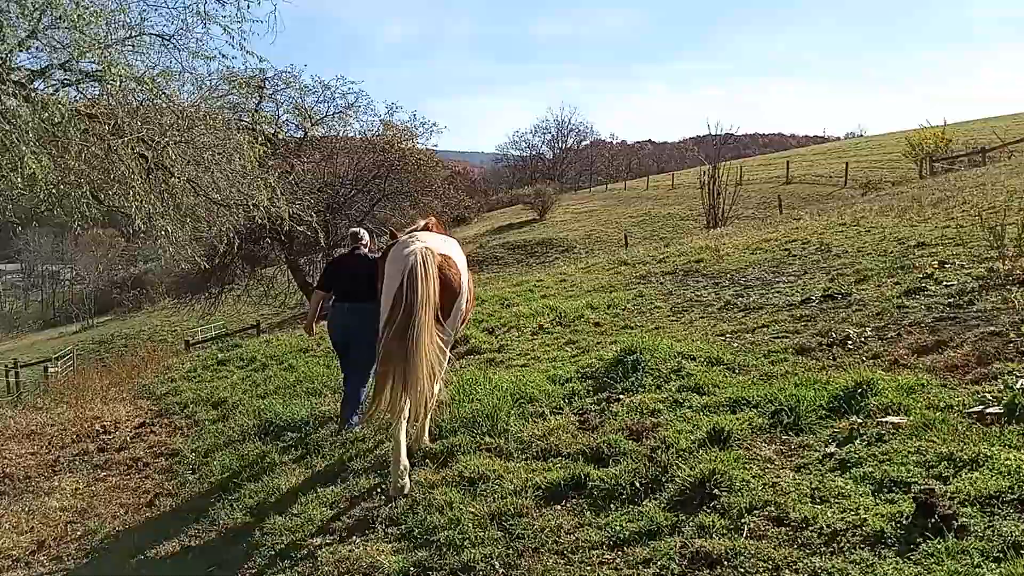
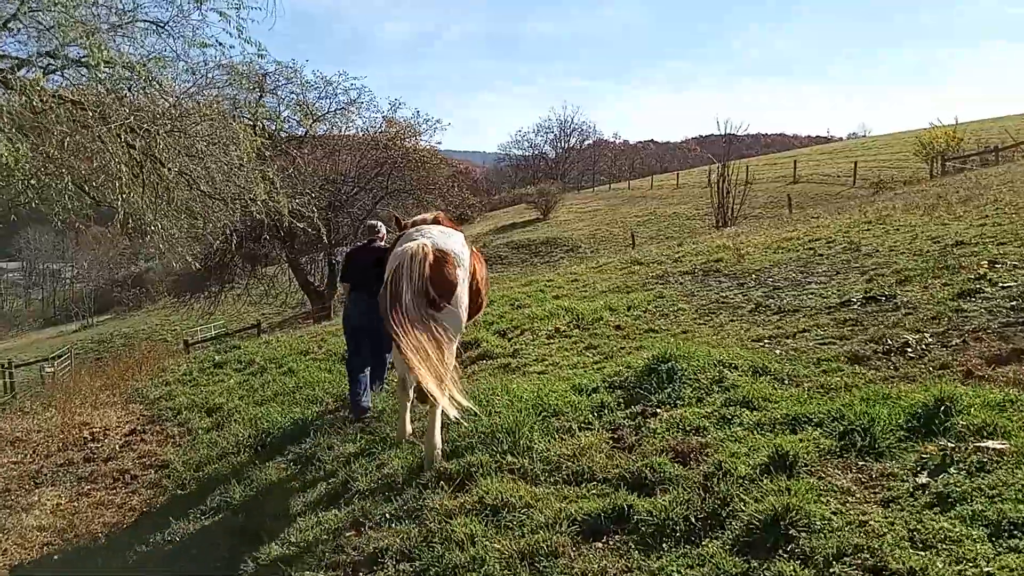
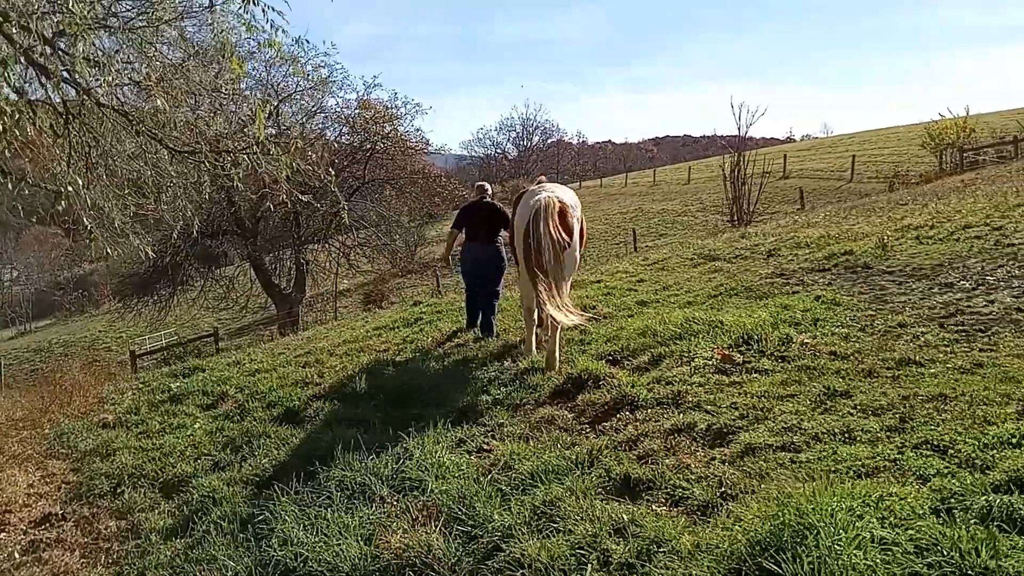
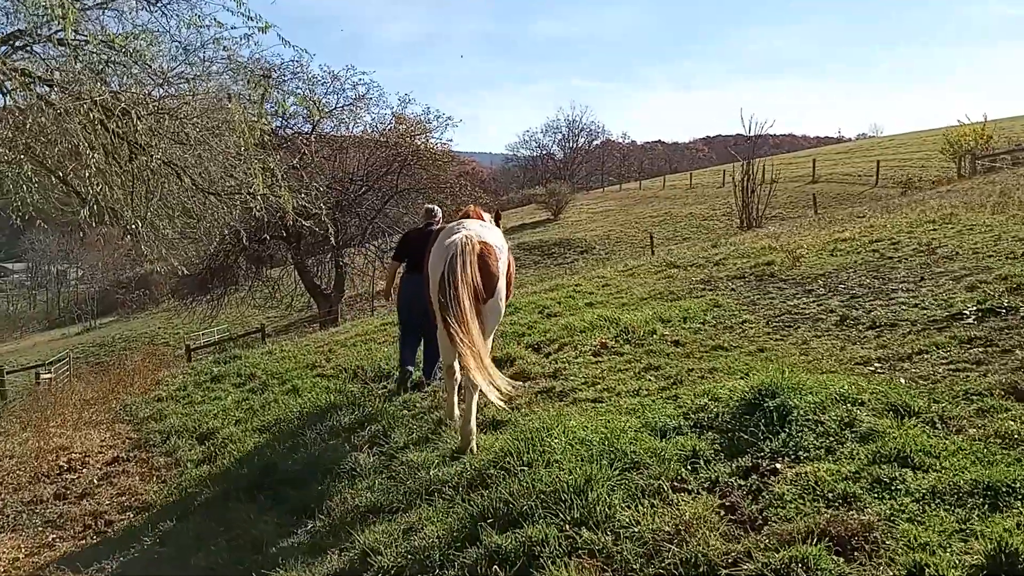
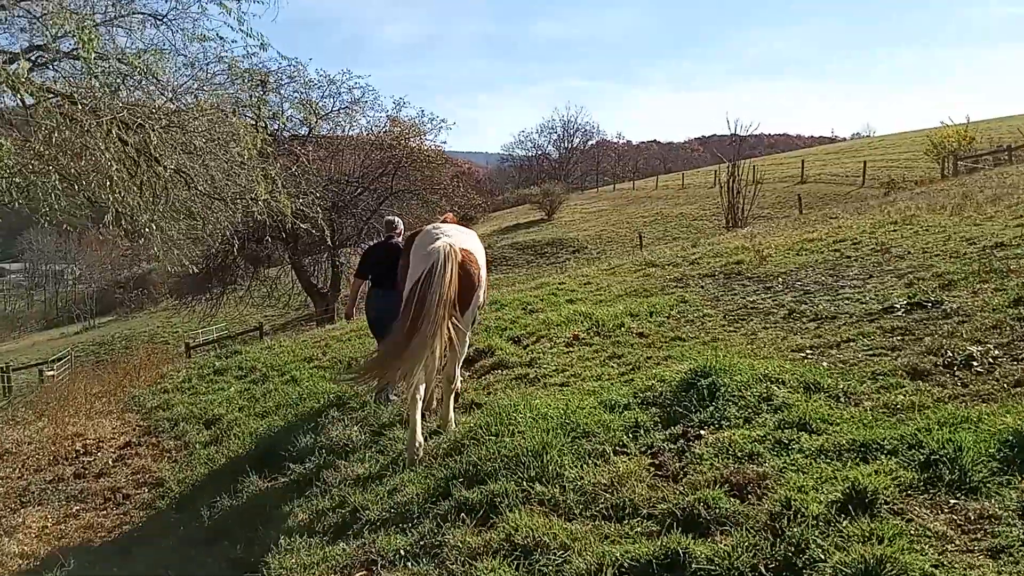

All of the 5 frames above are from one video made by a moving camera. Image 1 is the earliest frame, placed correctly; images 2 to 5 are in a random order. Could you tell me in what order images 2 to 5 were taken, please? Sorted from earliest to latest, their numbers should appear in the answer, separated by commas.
2, 5, 4, 3
